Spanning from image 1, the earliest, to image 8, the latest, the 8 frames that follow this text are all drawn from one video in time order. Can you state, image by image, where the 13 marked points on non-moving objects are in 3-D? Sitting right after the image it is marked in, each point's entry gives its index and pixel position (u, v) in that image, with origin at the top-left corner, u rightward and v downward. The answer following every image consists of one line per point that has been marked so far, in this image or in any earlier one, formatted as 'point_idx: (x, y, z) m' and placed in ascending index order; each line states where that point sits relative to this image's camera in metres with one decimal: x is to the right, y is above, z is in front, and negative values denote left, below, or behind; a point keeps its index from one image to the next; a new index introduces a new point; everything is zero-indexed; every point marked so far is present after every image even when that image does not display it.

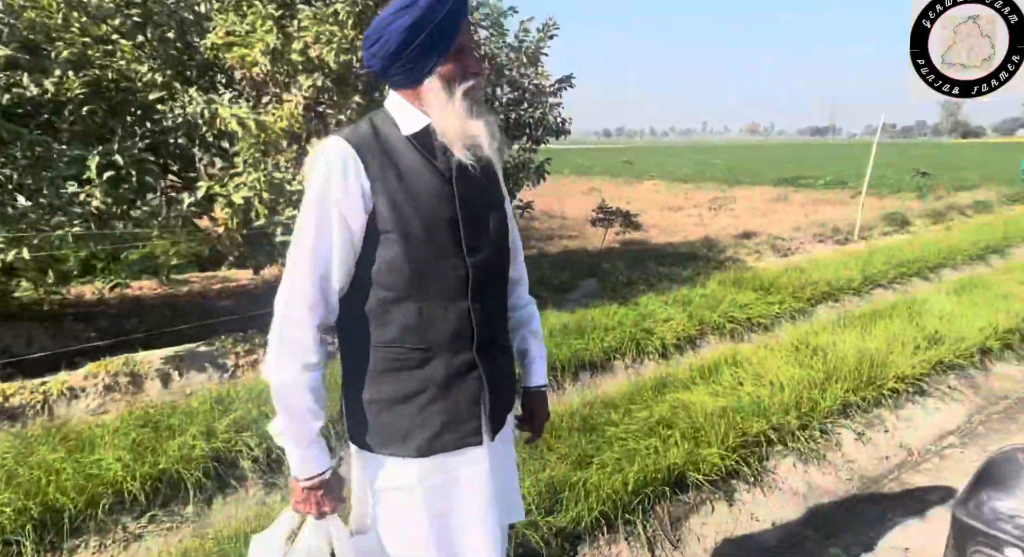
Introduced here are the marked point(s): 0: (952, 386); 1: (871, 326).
0: (+3.0, -0.7, +4.4) m
1: (+2.9, -0.4, +5.2) m
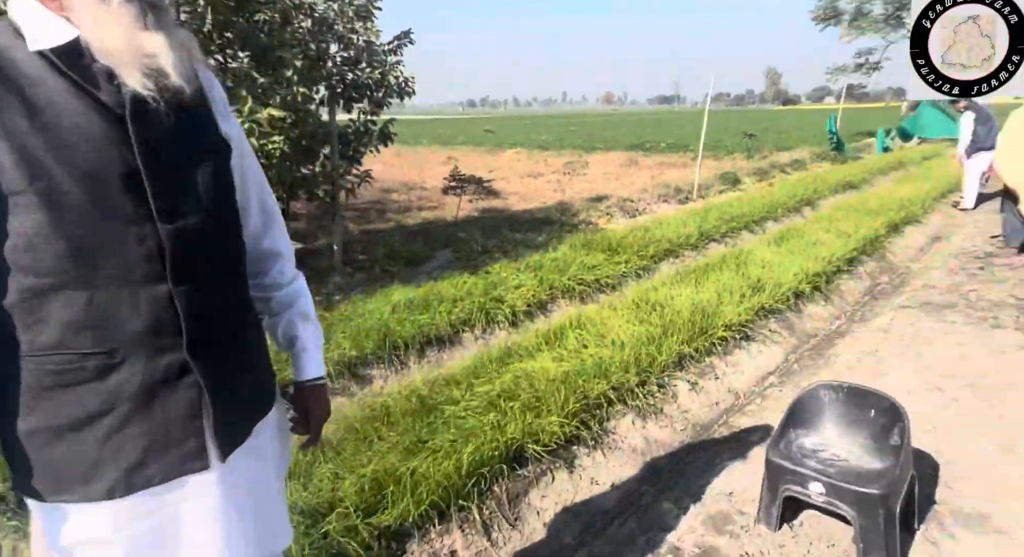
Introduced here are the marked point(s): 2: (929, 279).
0: (+1.9, -0.4, +4.8) m
1: (+1.6, 0.0, +5.5) m
2: (+4.4, +0.1, +6.9) m
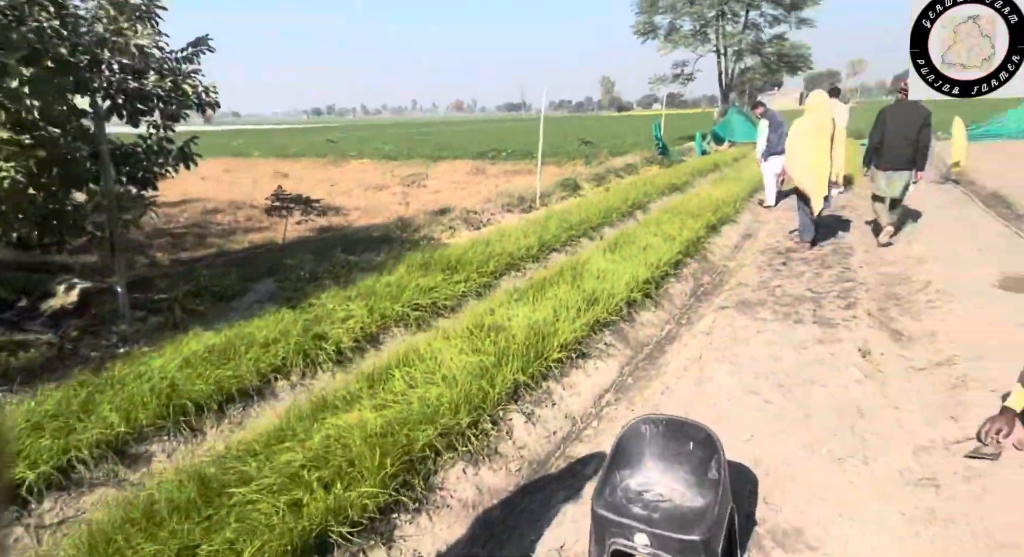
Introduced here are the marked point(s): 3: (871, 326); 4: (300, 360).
0: (+0.7, -0.5, +4.9) m
1: (+0.2, -0.1, +5.5) m
2: (+2.7, +0.1, +7.5) m
3: (+3.0, -0.4, +5.4) m
4: (-1.3, -0.5, +3.9) m
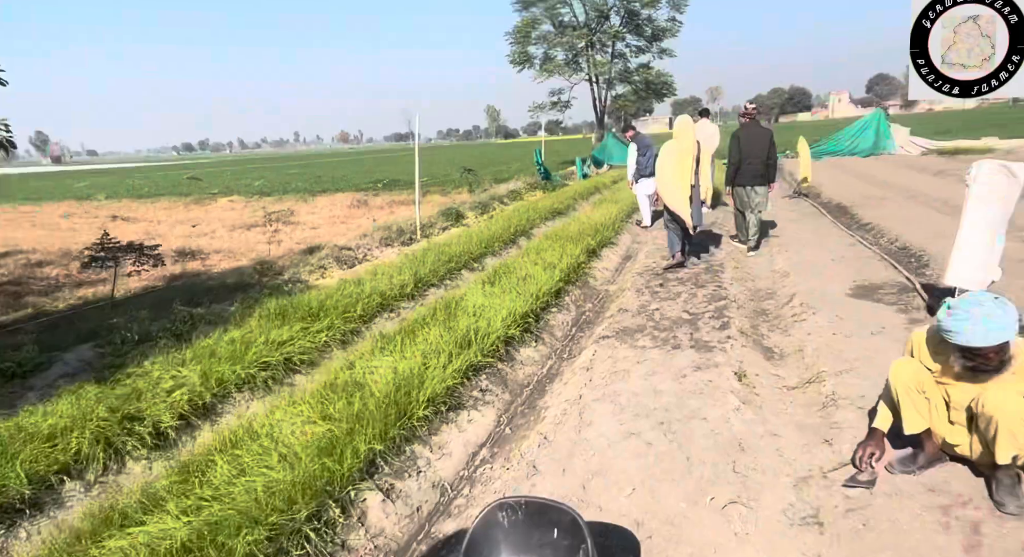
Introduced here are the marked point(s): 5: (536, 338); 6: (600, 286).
0: (-0.2, -0.8, +4.5) m
1: (-0.8, -0.5, +5.0) m
2: (+1.3, -0.2, +7.4) m
3: (+2.0, -0.6, +5.4) m
4: (-2.0, -0.9, +3.2) m
5: (+0.2, -0.5, +5.7) m
6: (+1.1, -0.1, +8.2) m
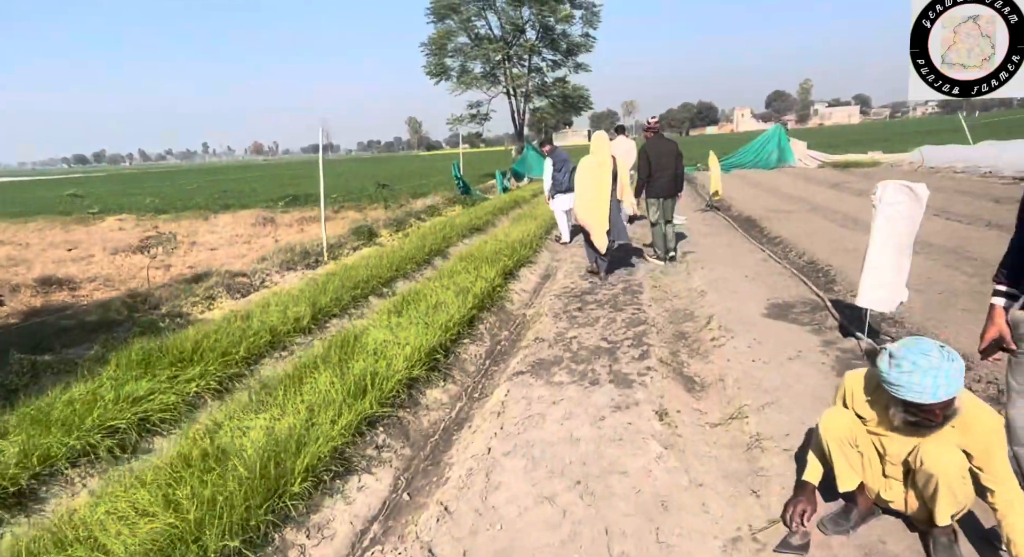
0: (-0.8, -1.0, +4.0) m
1: (-1.5, -0.7, +4.4) m
2: (+0.3, -0.5, +7.0) m
3: (+1.2, -0.8, +5.1) m
4: (-2.5, -1.1, +2.5) m
5: (-0.5, -0.8, +5.2) m
6: (+0.1, -0.4, +7.8) m
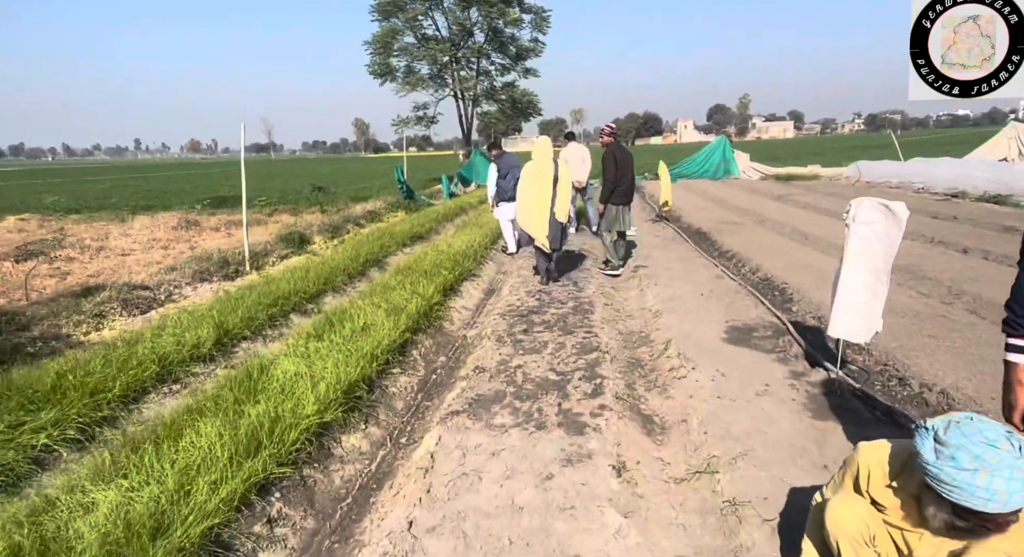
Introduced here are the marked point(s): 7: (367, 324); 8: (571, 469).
0: (-1.2, -1.2, +3.2) m
1: (-1.8, -0.9, +3.6) m
2: (-0.3, -0.7, +6.3) m
3: (+0.8, -1.0, +4.5) m
4: (-2.7, -1.2, +1.6) m
5: (-1.0, -1.0, +4.5) m
6: (-0.6, -0.6, +7.1) m
7: (-1.4, -0.5, +6.3) m
8: (+0.3, -1.1, +3.7) m
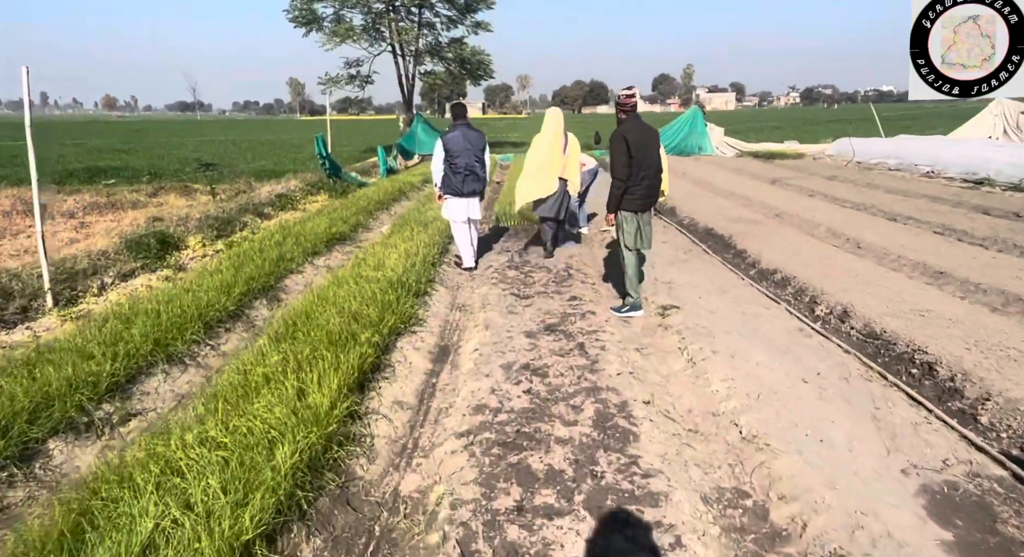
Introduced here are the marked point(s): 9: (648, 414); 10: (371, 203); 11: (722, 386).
0: (-1.0, -1.9, -0.3) m
1: (-1.7, -1.6, +0.1) m
2: (-0.4, -1.3, +2.9) m
3: (+0.8, -1.7, +1.2) m
4: (-2.4, -2.1, -2.0) m
5: (-0.9, -1.7, +1.0) m
6: (-0.7, -1.1, +3.6) m
7: (-1.5, -1.1, +2.7) m
8: (+0.5, -1.8, +0.4) m
9: (+0.9, -0.9, +4.2) m
10: (-2.7, +1.5, +12.8) m
11: (+1.5, -0.8, +4.6) m
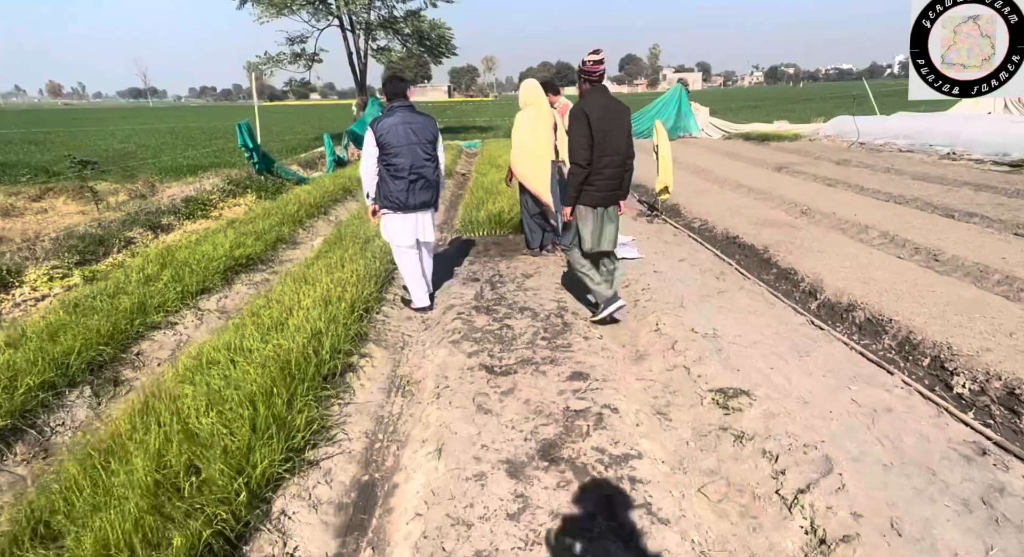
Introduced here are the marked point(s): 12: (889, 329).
0: (-0.8, -2.6, -2.7) m
1: (-1.5, -2.3, -2.4) m
2: (-0.4, -1.8, +0.5) m
3: (+0.9, -2.2, -1.2) m
4: (-2.1, -2.8, -4.5) m
5: (-0.8, -2.3, -1.4) m
6: (-0.8, -1.7, +1.2) m
7: (-1.5, -1.6, +0.3) m
8: (+0.6, -2.4, -2.0) m
9: (+0.8, -1.4, +1.8) m
10: (-3.3, +1.1, +10.2) m
11: (+1.4, -1.2, +2.2) m
12: (+2.9, -0.4, +5.1) m
